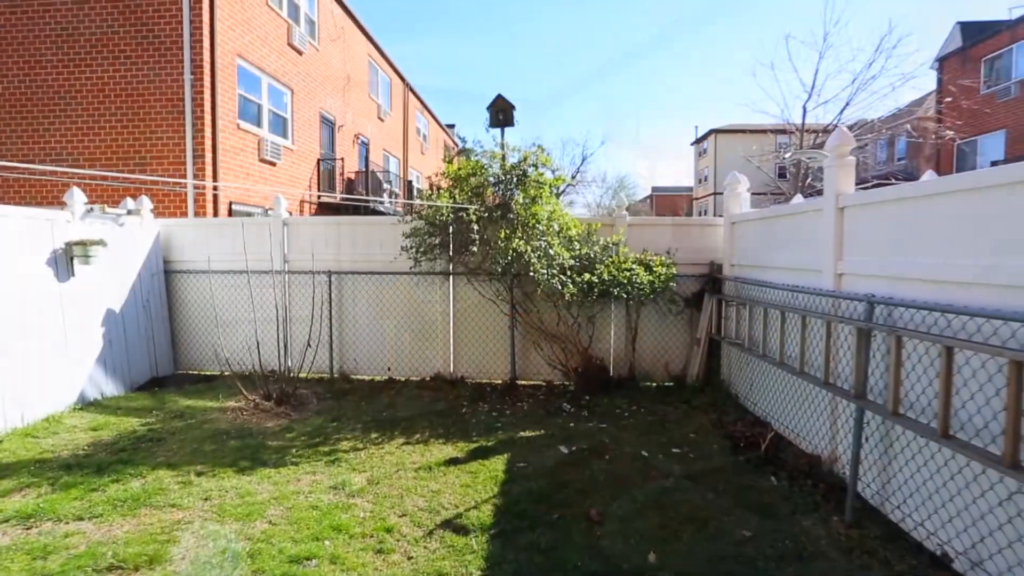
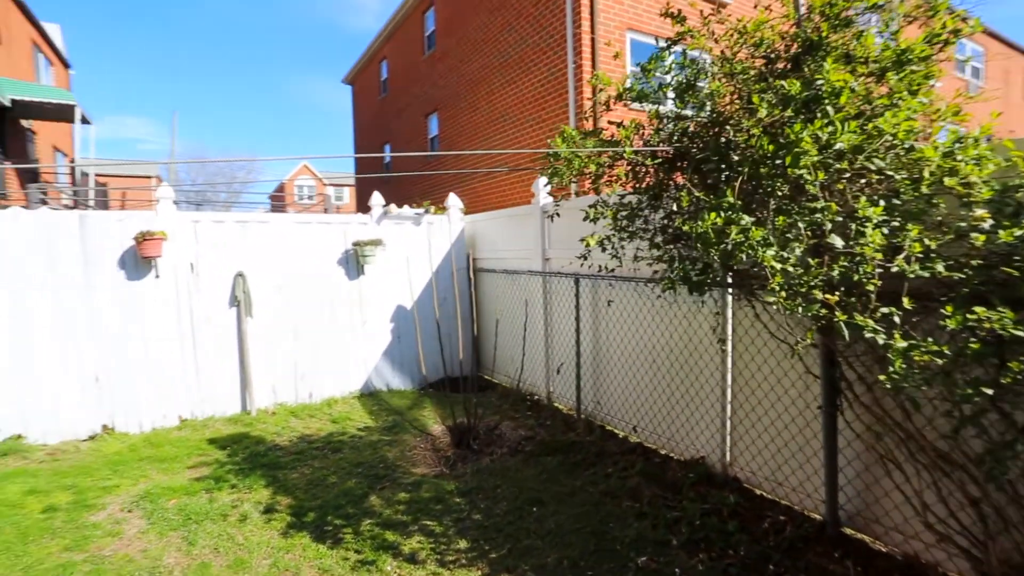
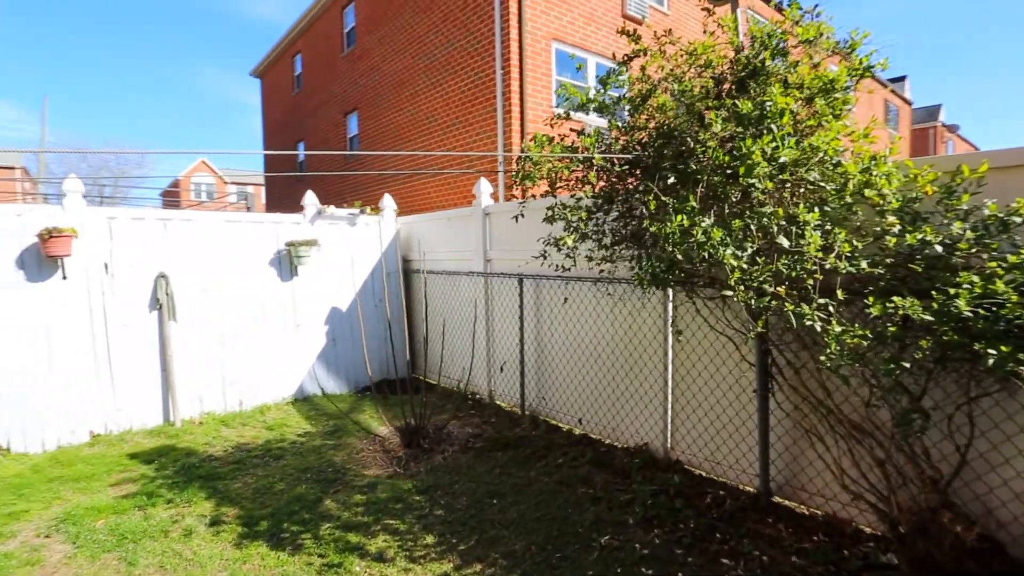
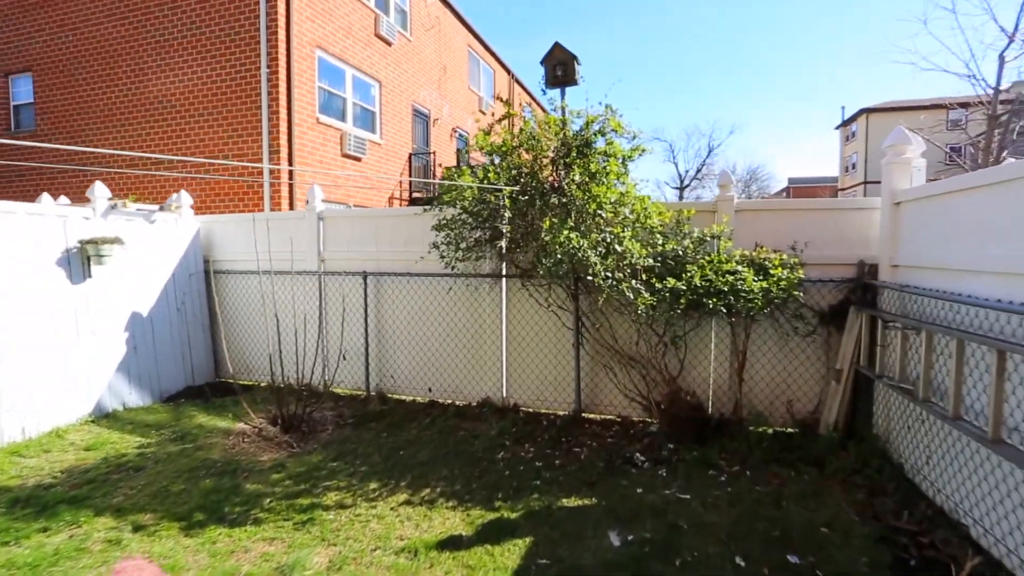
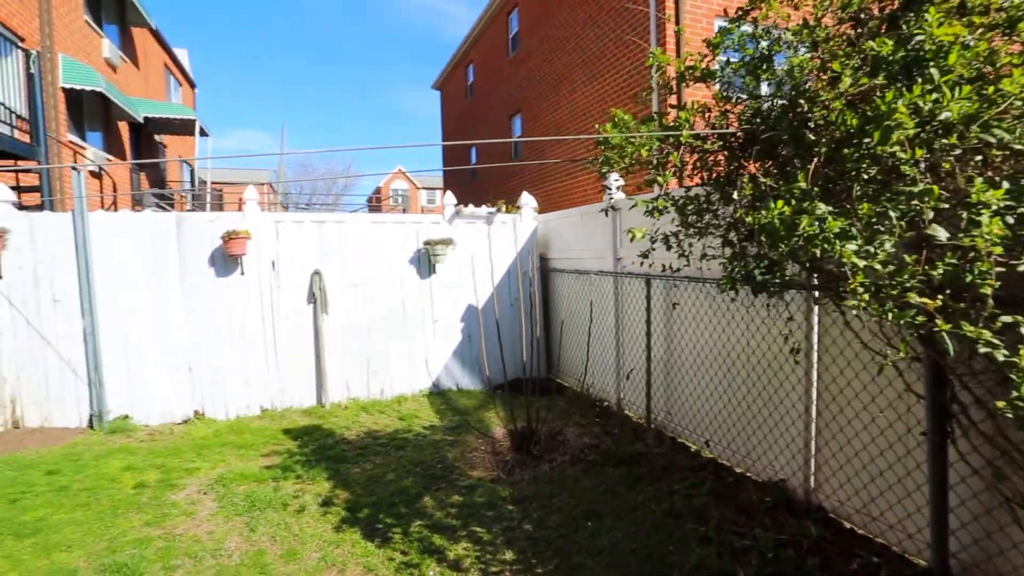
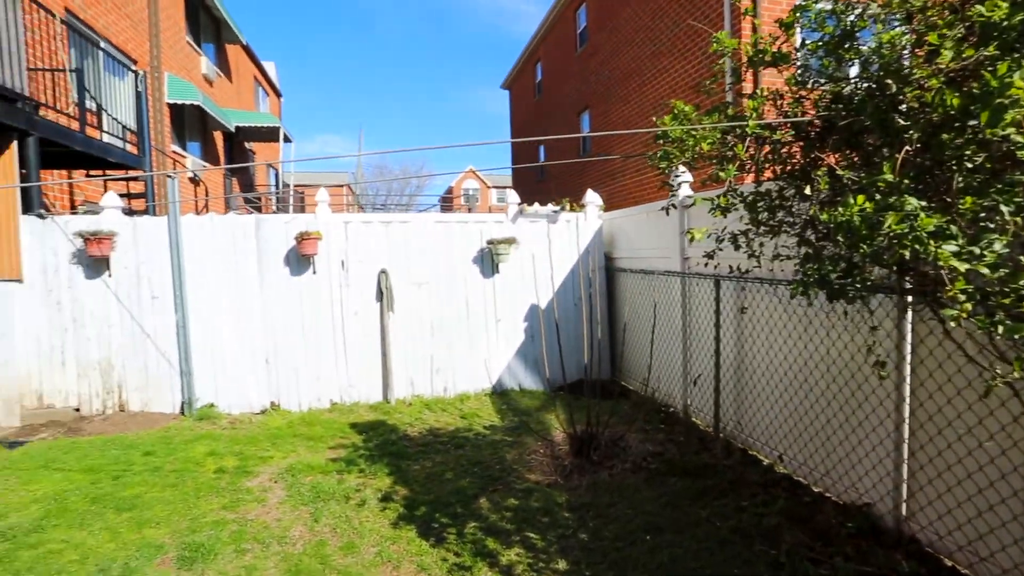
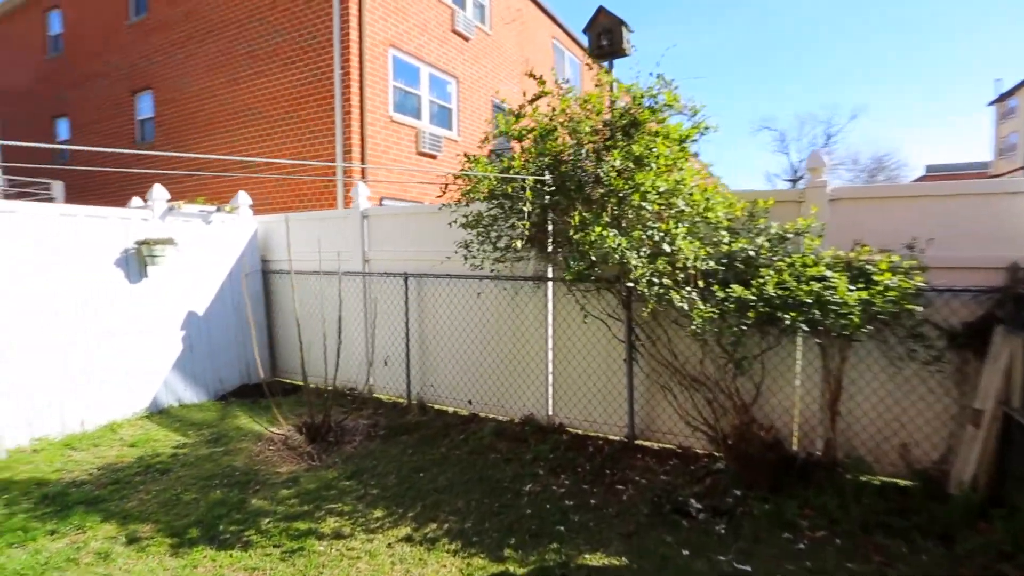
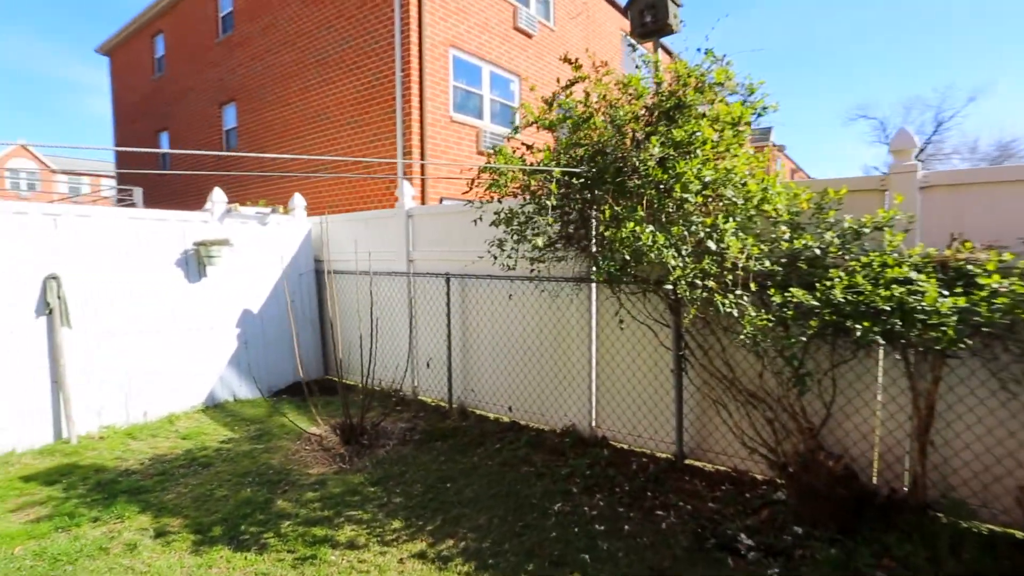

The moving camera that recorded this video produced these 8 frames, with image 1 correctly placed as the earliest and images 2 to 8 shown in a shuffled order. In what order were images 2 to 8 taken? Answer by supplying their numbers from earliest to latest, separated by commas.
4, 7, 8, 3, 2, 5, 6
